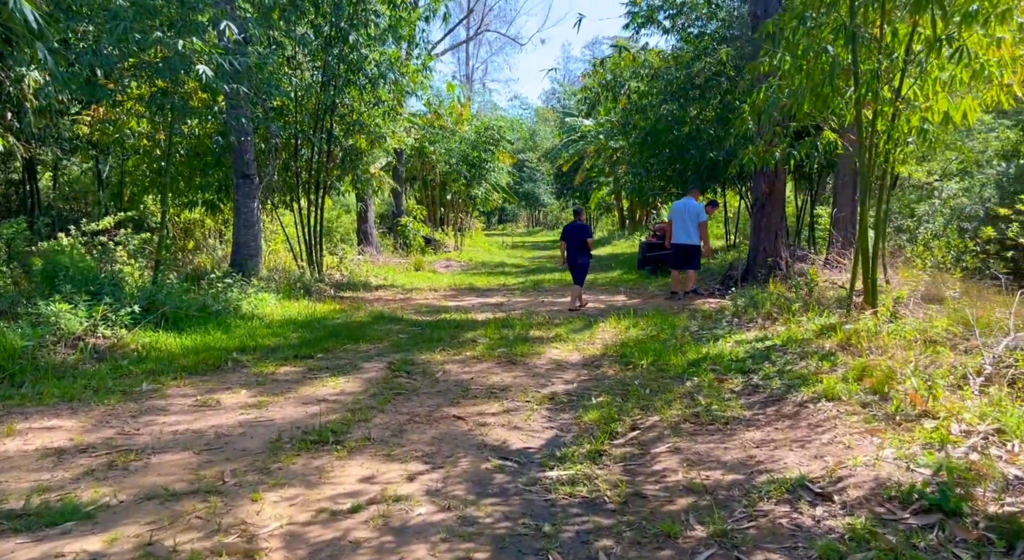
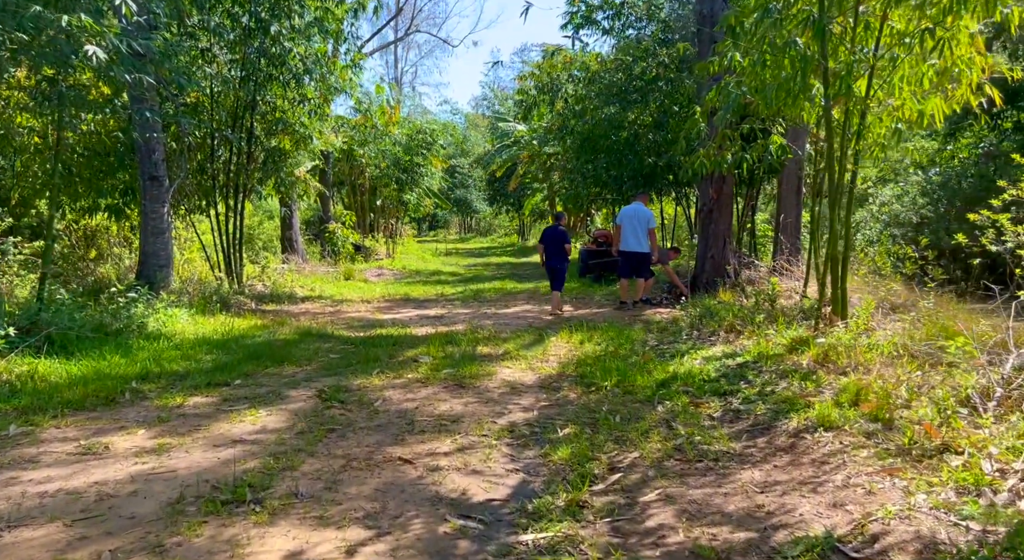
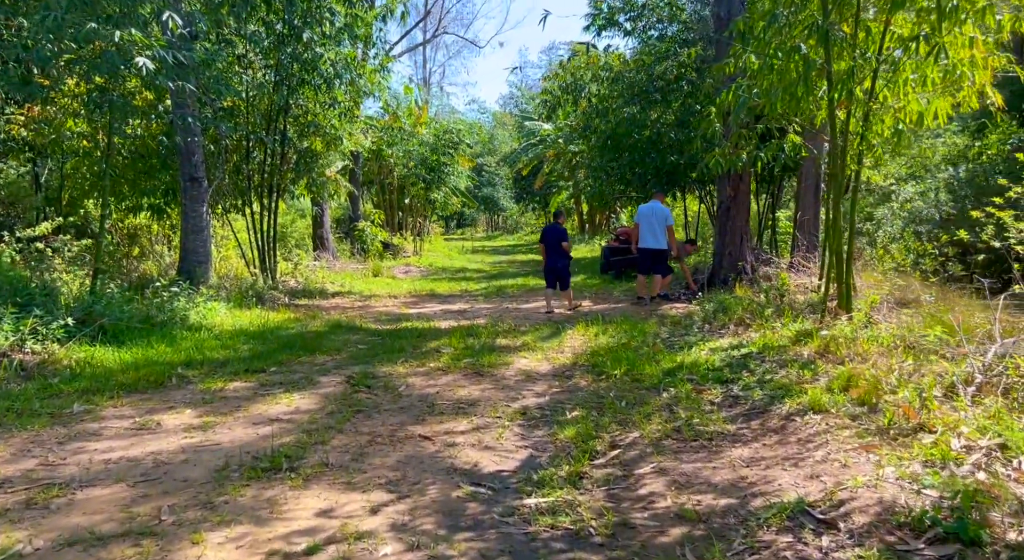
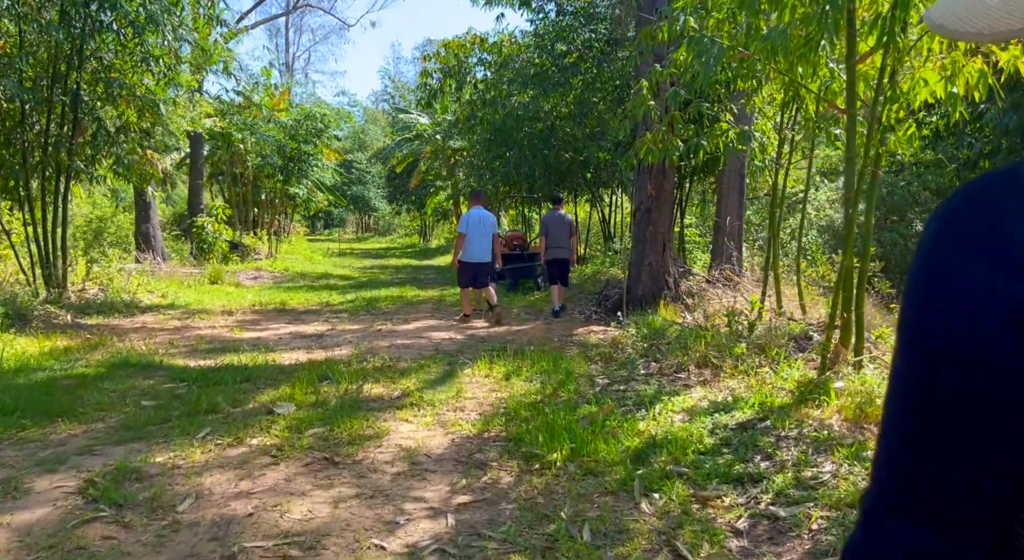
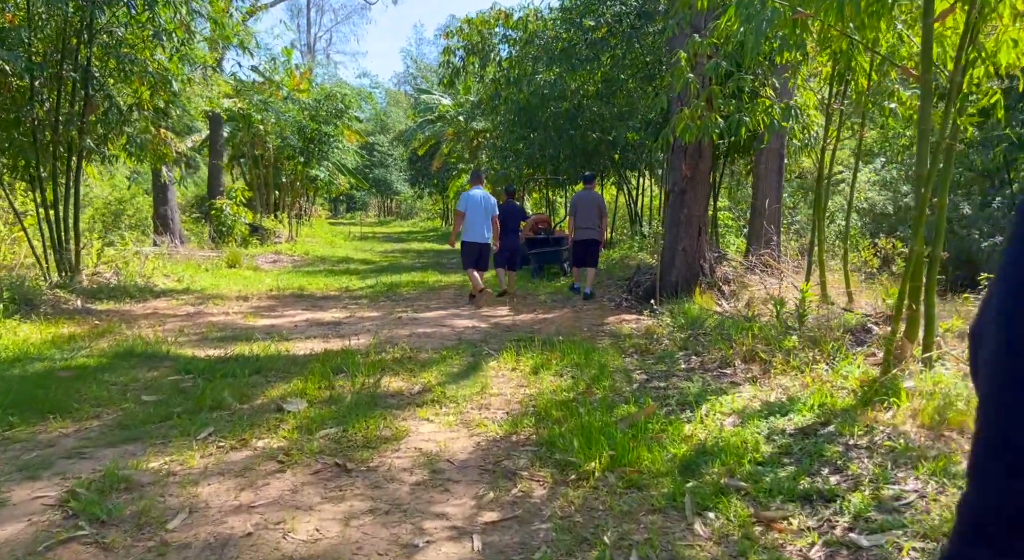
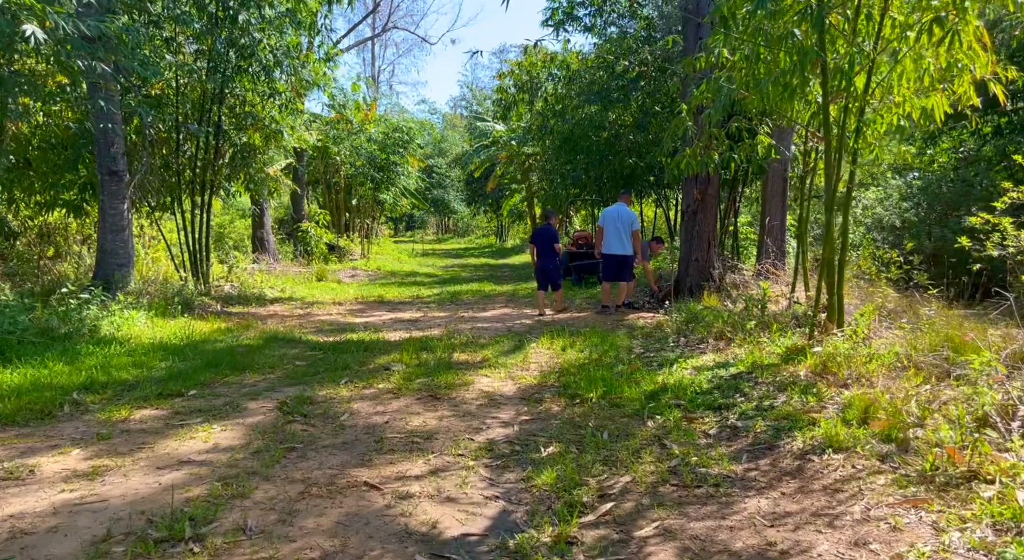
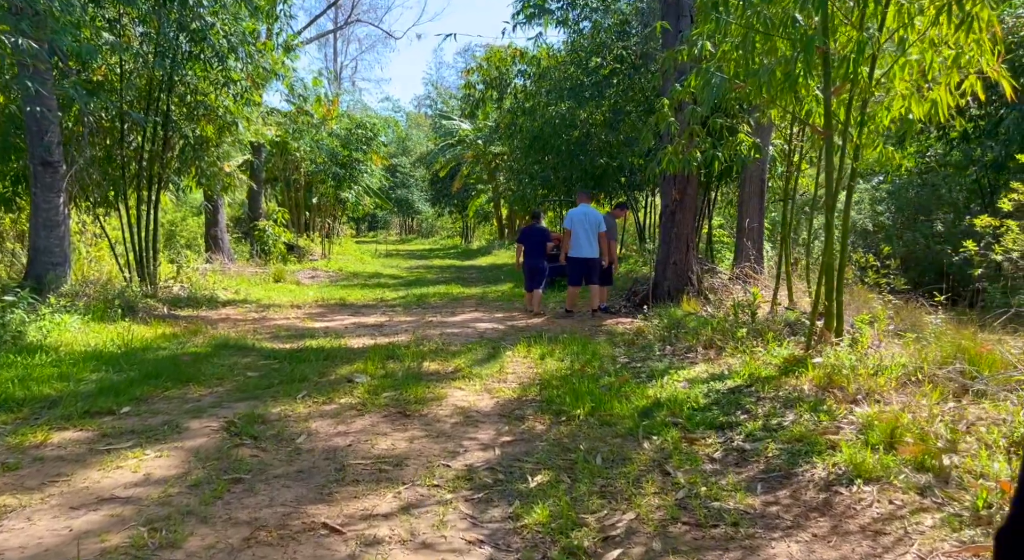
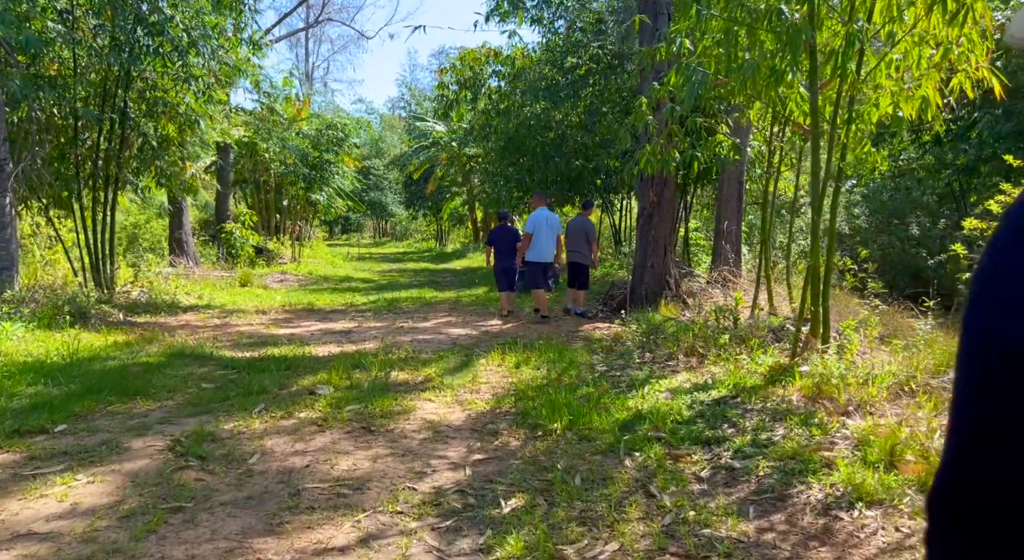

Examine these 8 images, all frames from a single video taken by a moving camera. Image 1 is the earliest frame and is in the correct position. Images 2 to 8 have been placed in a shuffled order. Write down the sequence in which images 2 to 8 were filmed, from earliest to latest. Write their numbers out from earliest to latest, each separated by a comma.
3, 2, 6, 7, 8, 4, 5
